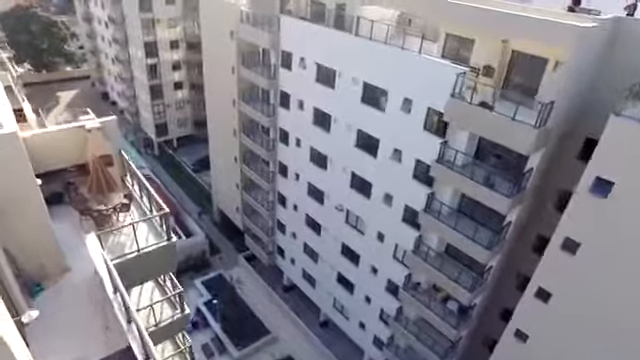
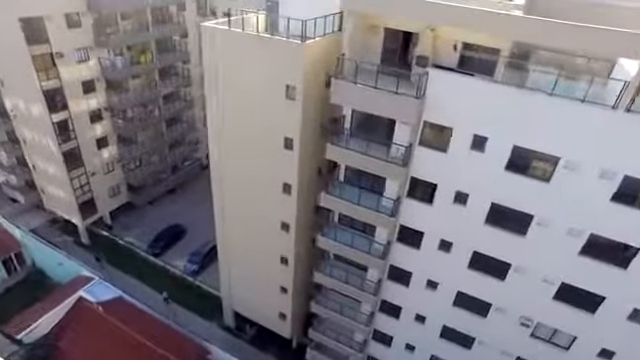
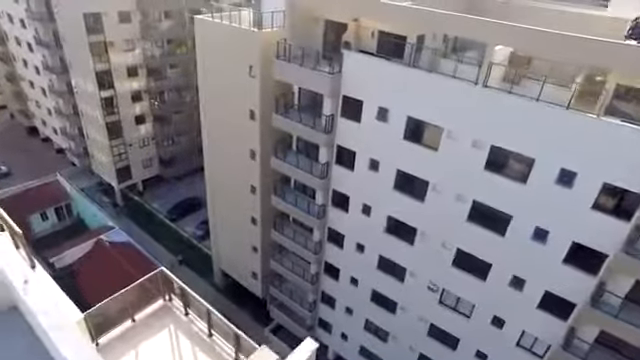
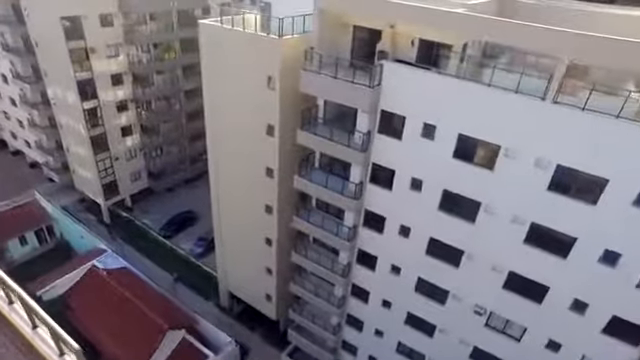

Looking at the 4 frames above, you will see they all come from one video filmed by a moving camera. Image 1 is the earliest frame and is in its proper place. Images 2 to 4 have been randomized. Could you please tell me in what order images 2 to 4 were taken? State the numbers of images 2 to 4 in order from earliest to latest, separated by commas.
3, 4, 2
